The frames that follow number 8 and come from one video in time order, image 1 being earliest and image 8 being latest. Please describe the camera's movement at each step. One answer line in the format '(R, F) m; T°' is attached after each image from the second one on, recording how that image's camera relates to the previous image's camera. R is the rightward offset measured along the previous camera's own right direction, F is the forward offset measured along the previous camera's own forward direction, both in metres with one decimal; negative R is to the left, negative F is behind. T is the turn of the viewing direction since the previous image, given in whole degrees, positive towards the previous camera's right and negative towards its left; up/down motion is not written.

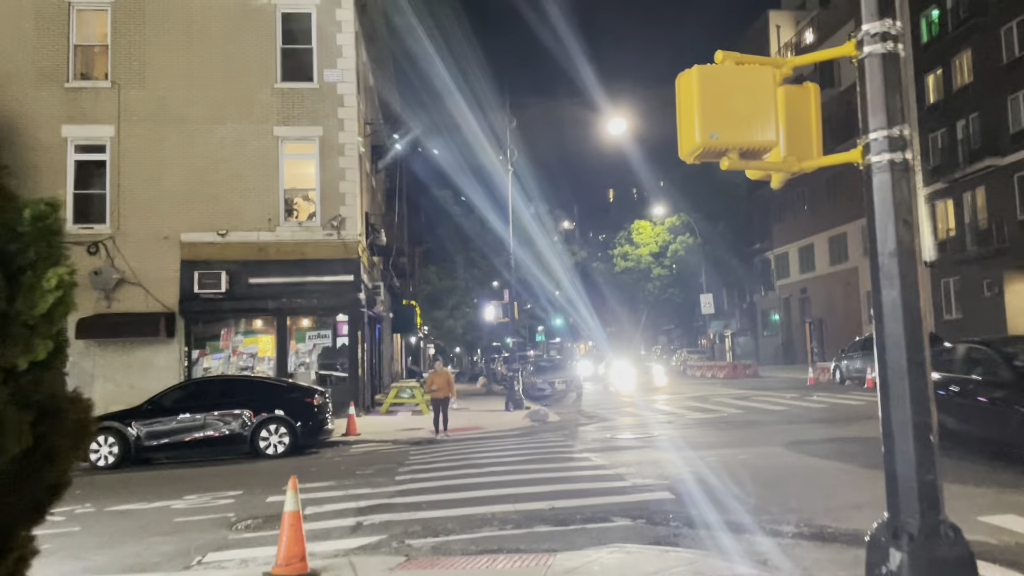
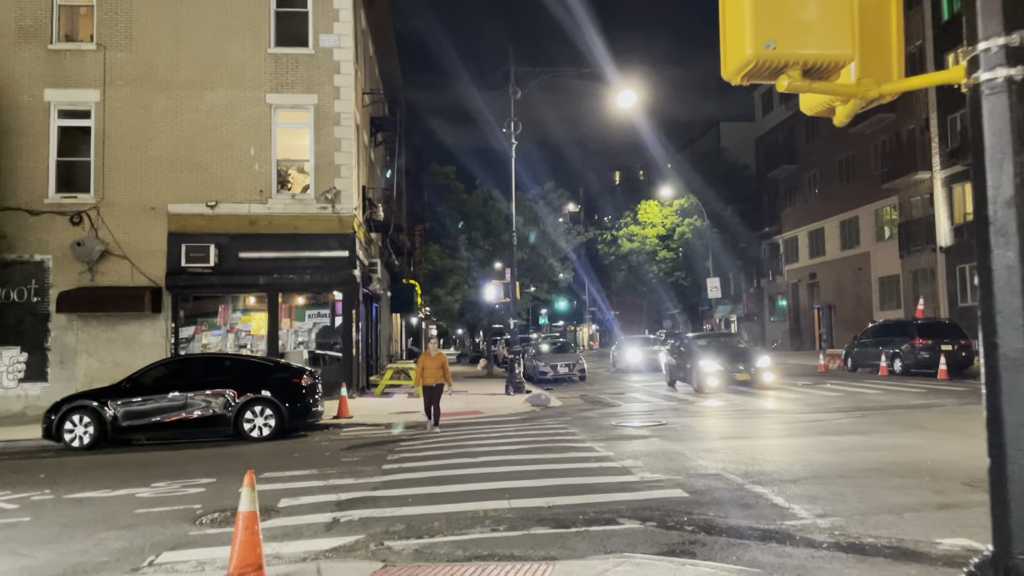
(+0.1, +0.9) m; 0°
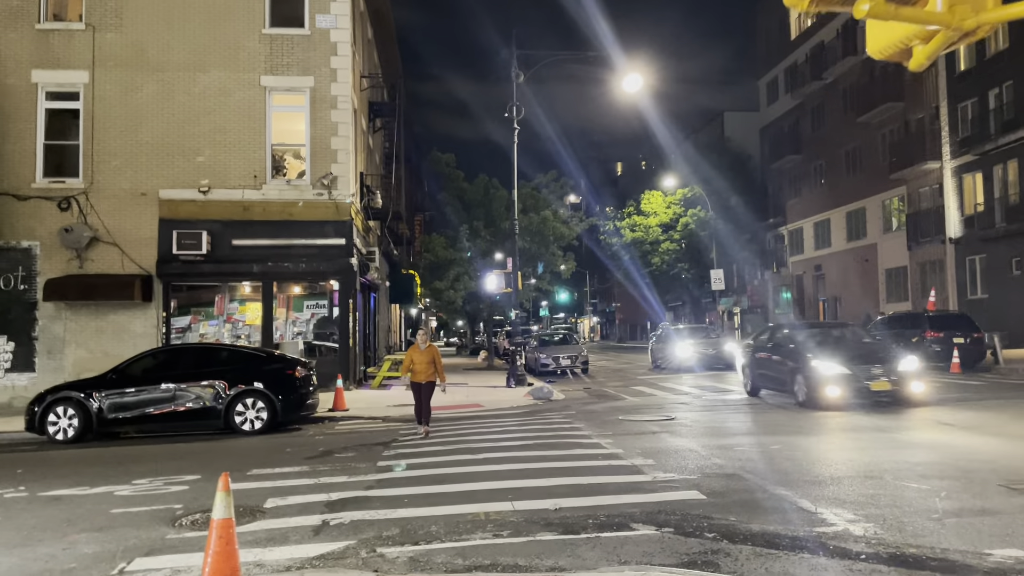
(0.0, +0.6) m; 0°
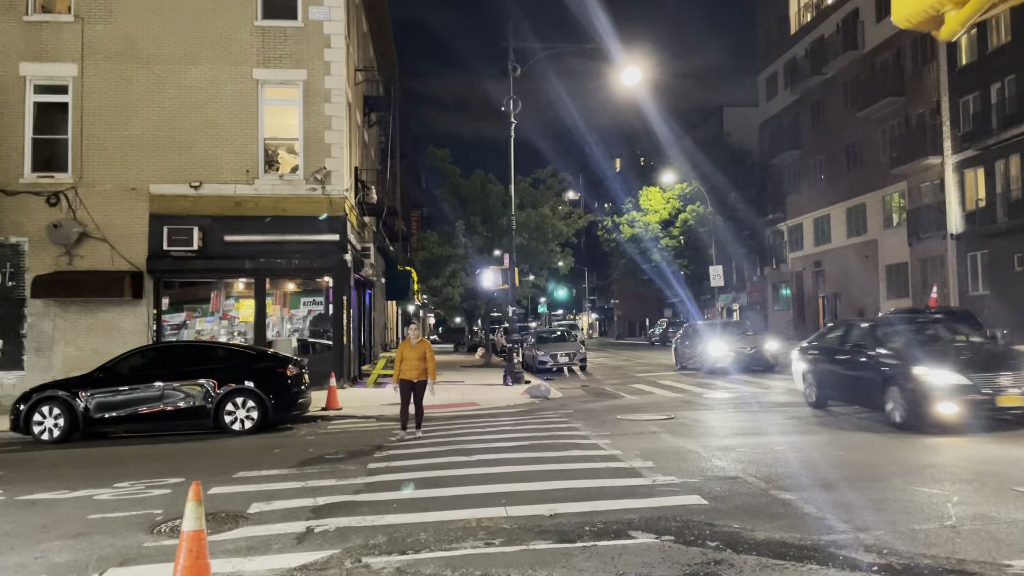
(0.0, +0.3) m; 0°
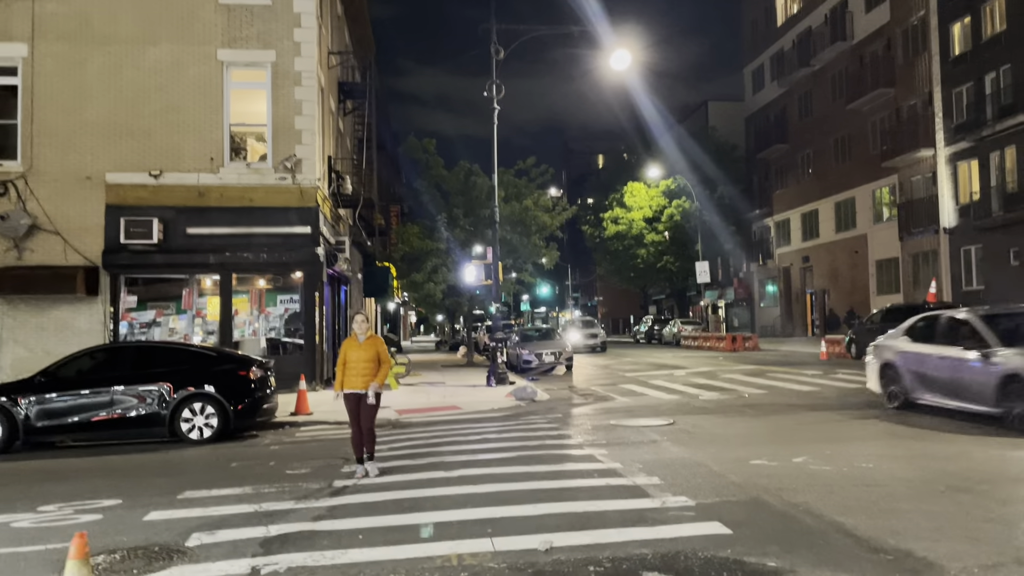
(0.0, +1.1) m; +1°
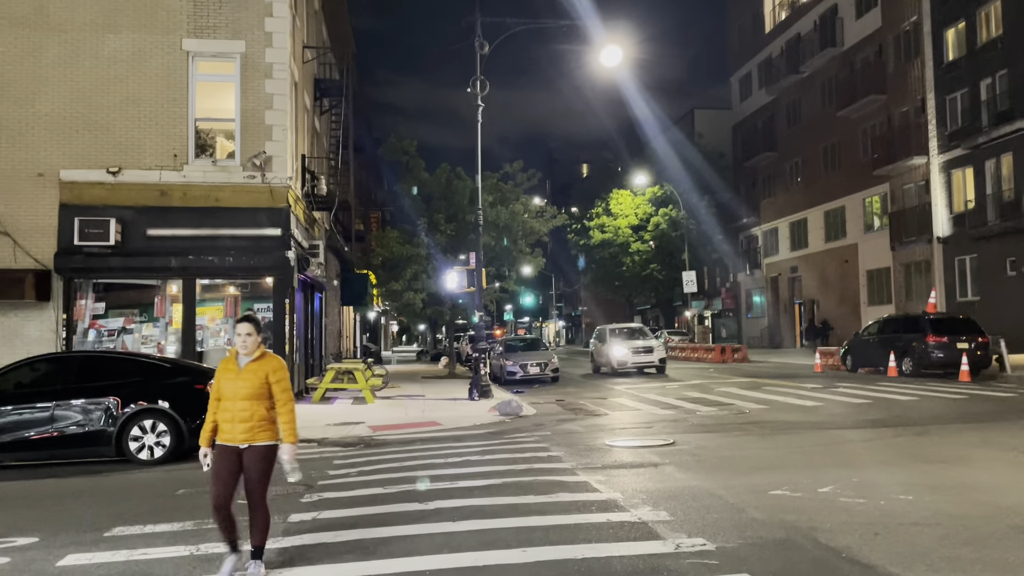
(0.0, +1.0) m; +1°
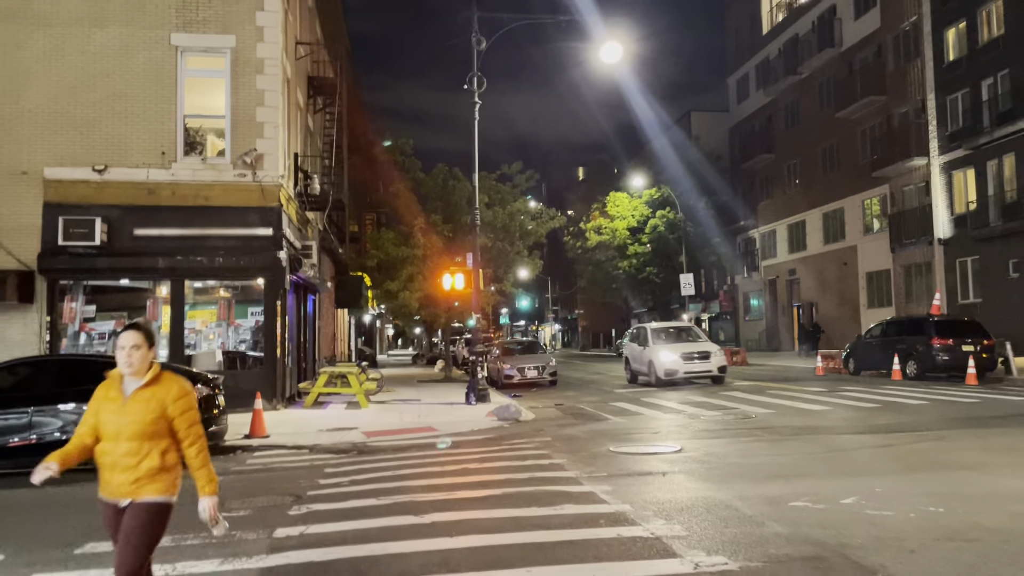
(-0.1, +0.4) m; 0°
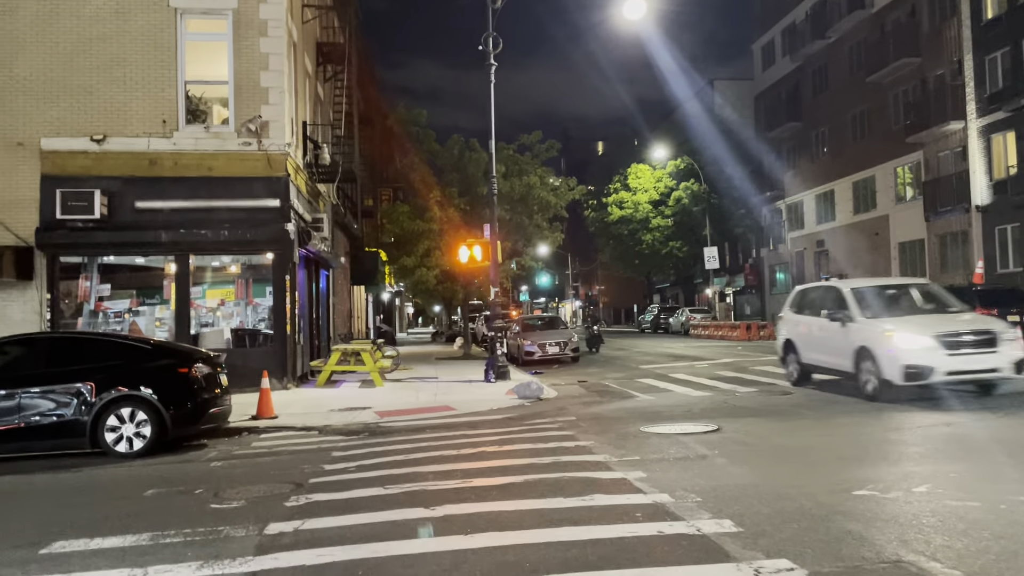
(0.0, +0.8) m; -1°
